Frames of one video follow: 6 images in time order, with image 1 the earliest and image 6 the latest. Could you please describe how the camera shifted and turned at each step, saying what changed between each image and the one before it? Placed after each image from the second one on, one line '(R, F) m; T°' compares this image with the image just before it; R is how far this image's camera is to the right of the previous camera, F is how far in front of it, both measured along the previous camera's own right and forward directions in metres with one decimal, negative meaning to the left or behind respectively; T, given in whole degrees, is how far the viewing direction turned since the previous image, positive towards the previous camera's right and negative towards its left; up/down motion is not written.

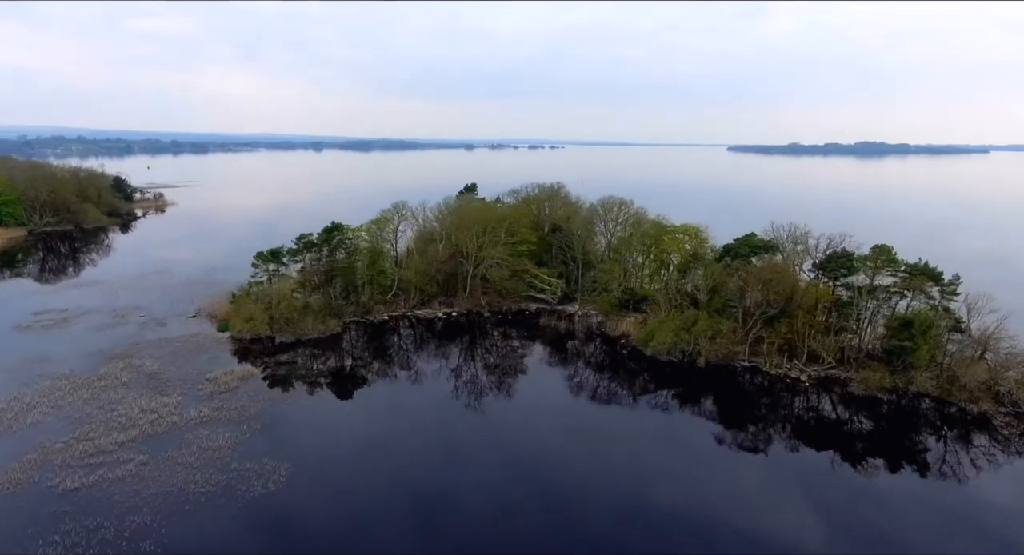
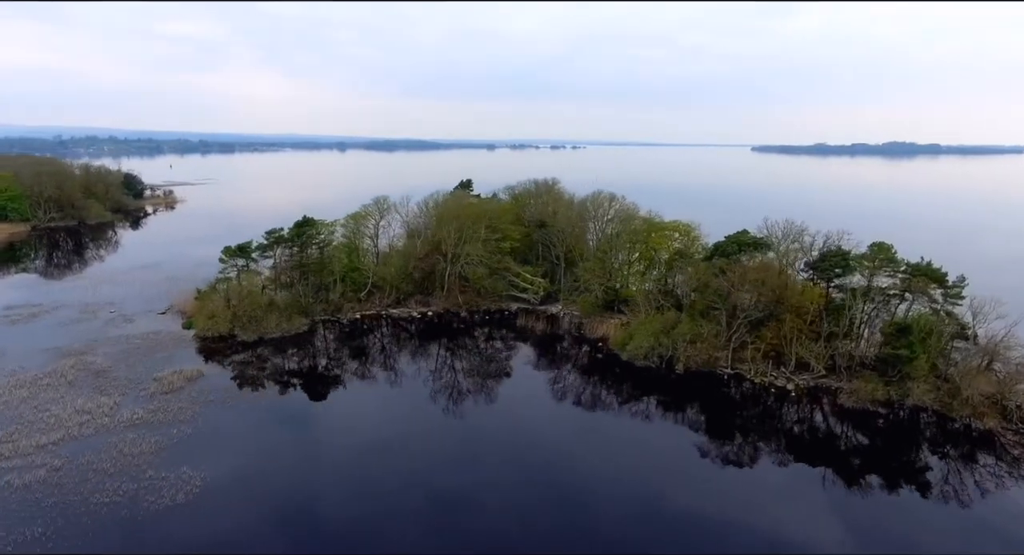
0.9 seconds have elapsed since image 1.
(+2.8, +2.0) m; -2°
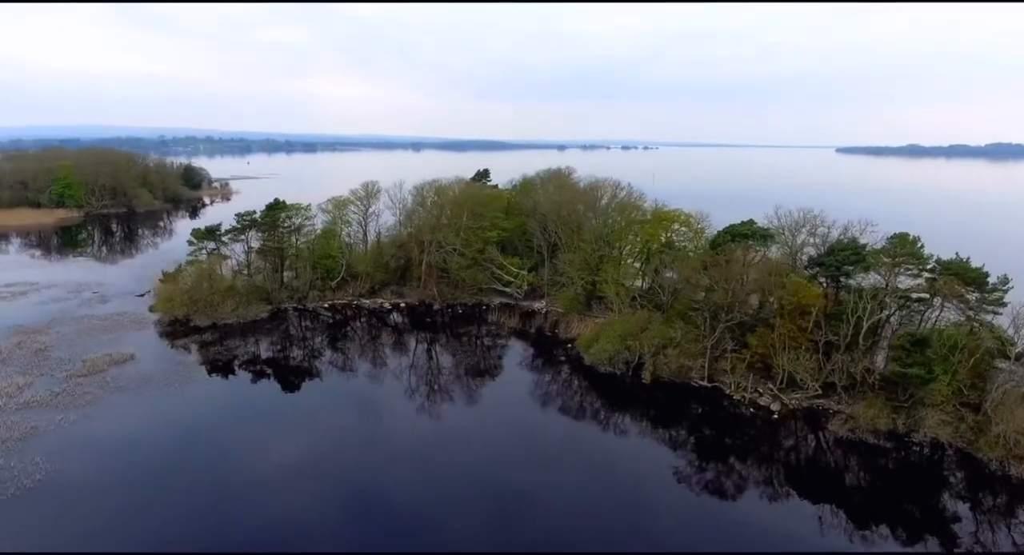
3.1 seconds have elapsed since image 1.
(+5.3, +3.8) m; -7°
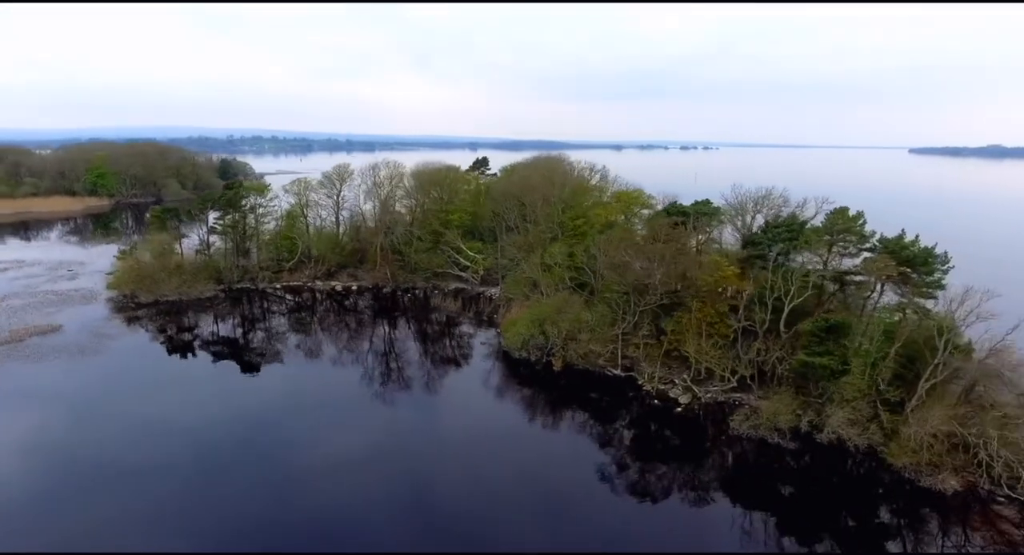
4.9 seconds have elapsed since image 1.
(+5.7, +1.9) m; -5°
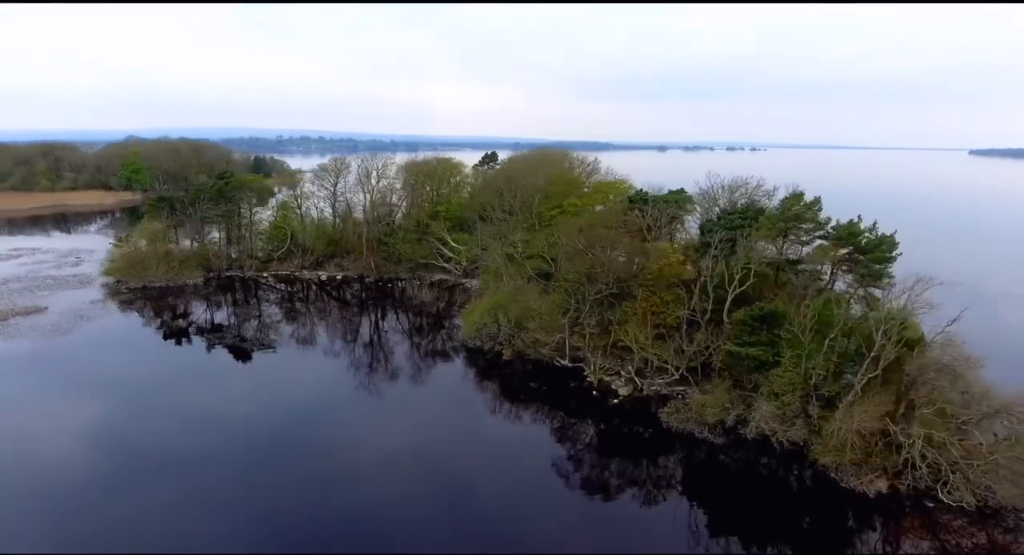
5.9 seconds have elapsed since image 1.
(+3.4, +0.6) m; -4°
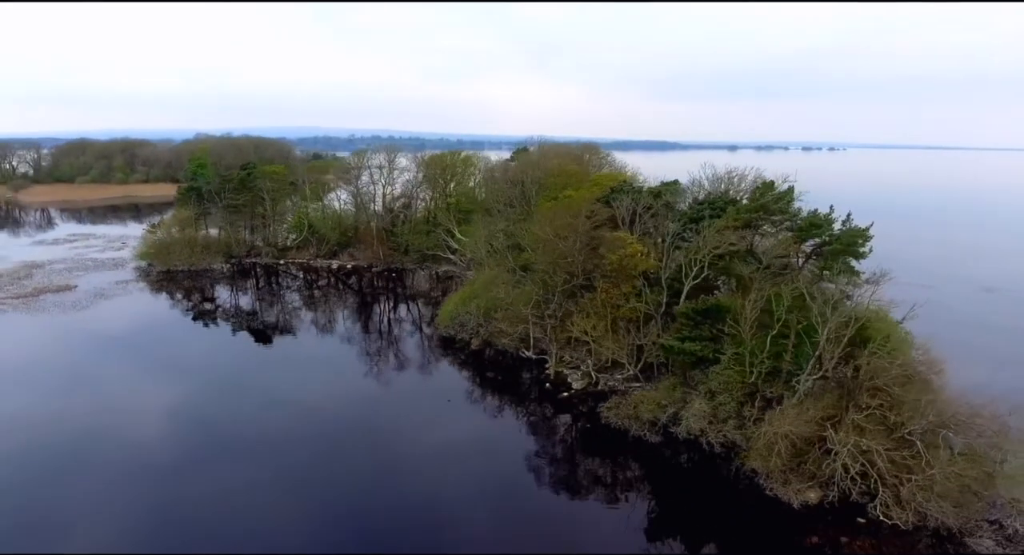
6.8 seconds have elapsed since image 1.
(+3.4, +0.5) m; -6°
